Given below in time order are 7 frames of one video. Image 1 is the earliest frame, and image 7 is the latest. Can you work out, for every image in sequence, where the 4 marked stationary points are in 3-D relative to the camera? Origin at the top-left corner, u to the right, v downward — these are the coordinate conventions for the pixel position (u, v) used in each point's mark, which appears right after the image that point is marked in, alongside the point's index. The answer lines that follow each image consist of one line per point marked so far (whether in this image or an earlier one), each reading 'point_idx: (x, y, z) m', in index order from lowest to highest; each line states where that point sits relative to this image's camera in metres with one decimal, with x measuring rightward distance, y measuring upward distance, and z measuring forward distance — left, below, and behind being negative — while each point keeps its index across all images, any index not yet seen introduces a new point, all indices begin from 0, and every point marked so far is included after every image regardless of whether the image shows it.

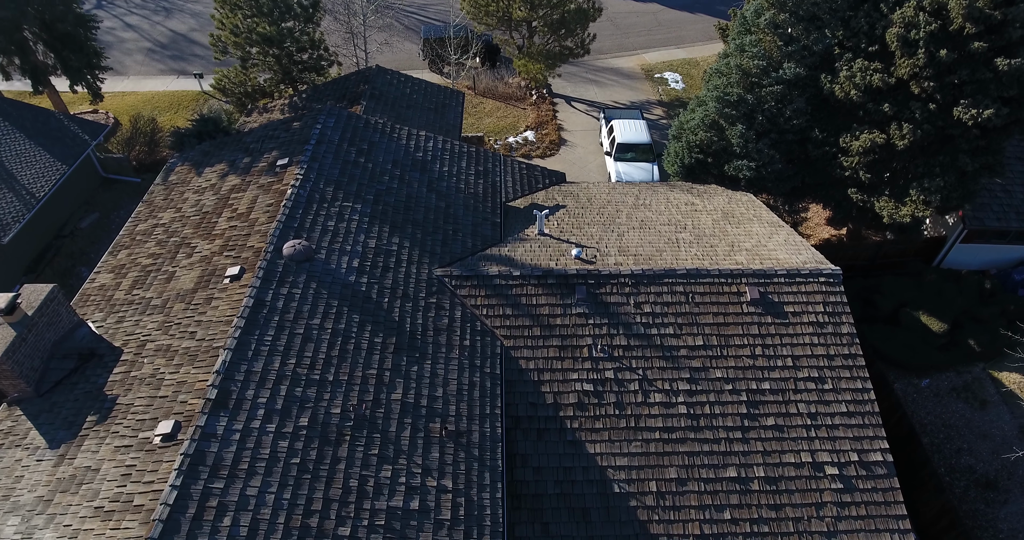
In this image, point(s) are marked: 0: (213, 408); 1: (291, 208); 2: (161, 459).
0: (-4.8, -2.2, +9.4) m
1: (-4.9, +1.4, +13.0) m
2: (-5.3, -2.9, +8.9) m
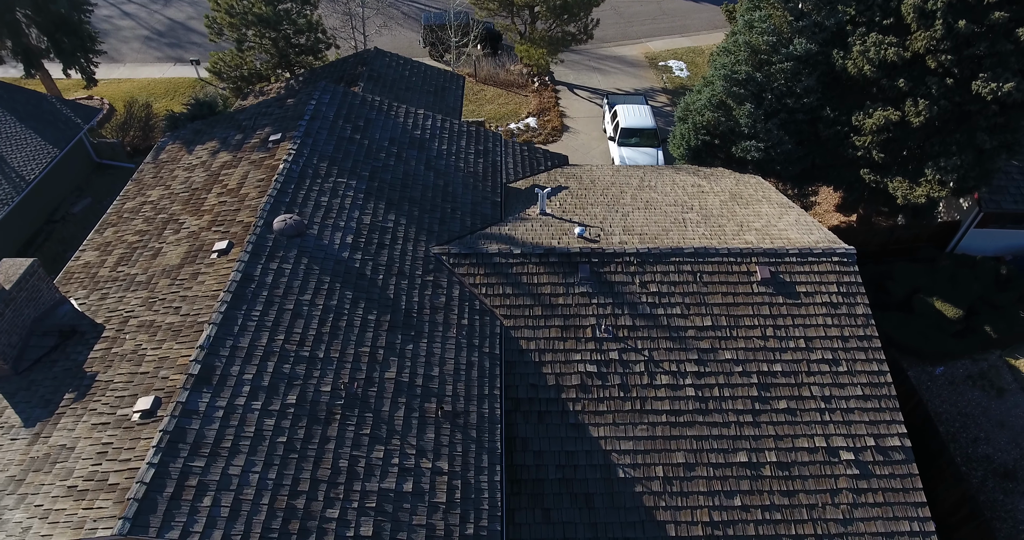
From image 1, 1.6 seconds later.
0: (-4.8, -1.7, +8.9) m
1: (-4.9, +1.9, +12.5) m
2: (-5.3, -2.4, +8.4) m
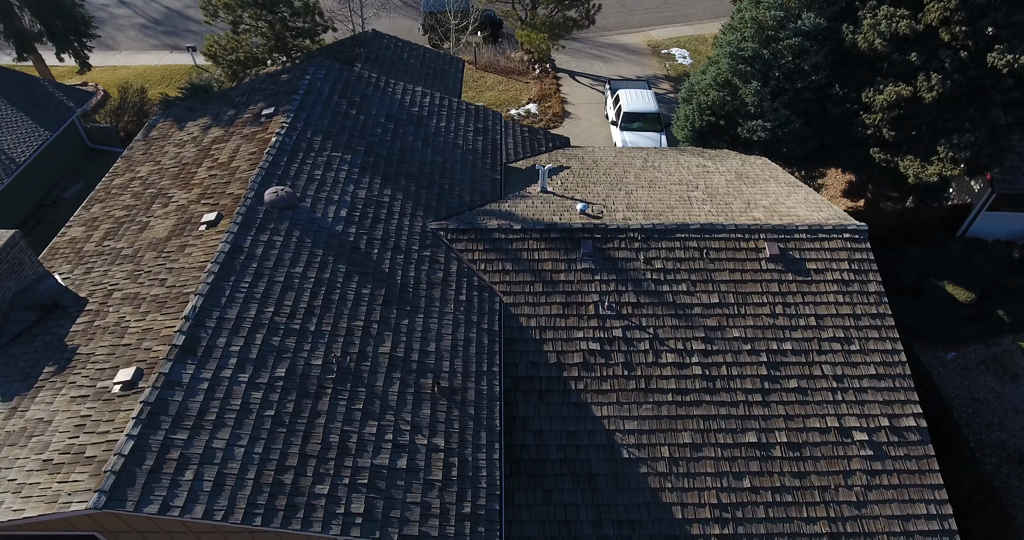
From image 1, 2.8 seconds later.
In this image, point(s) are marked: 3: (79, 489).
0: (-4.8, -1.2, +8.5) m
1: (-4.9, +2.3, +12.1) m
2: (-5.3, -1.9, +8.0) m
3: (-5.3, -2.7, +7.2) m
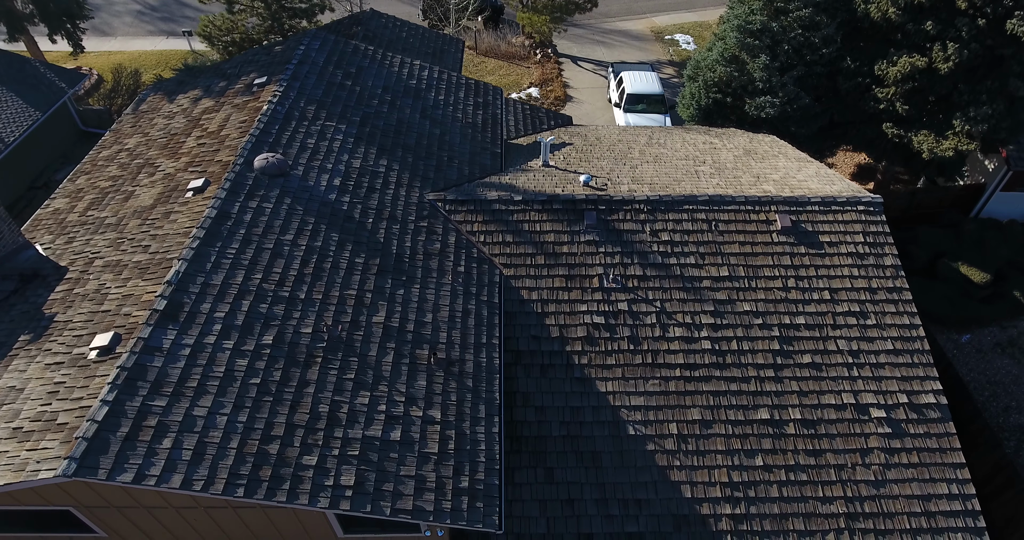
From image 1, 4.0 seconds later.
0: (-4.8, -0.7, +8.0) m
1: (-4.8, +2.9, +11.6) m
2: (-5.3, -1.3, +7.5) m
3: (-5.3, -2.1, +6.7) m
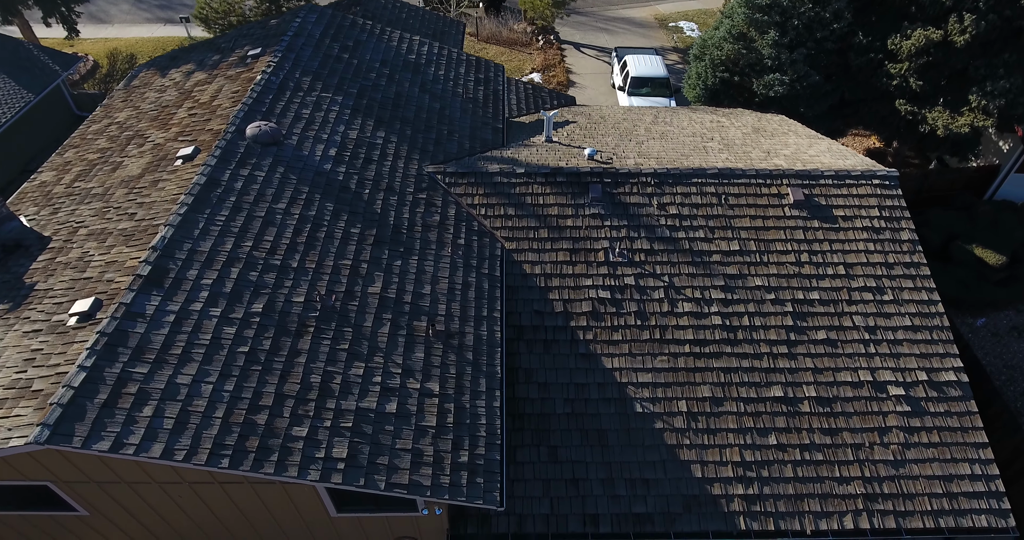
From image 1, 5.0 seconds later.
0: (-4.8, -0.2, +7.6) m
1: (-4.8, +3.4, +11.2) m
2: (-5.3, -0.8, +7.1) m
3: (-5.2, -1.6, +6.3) m
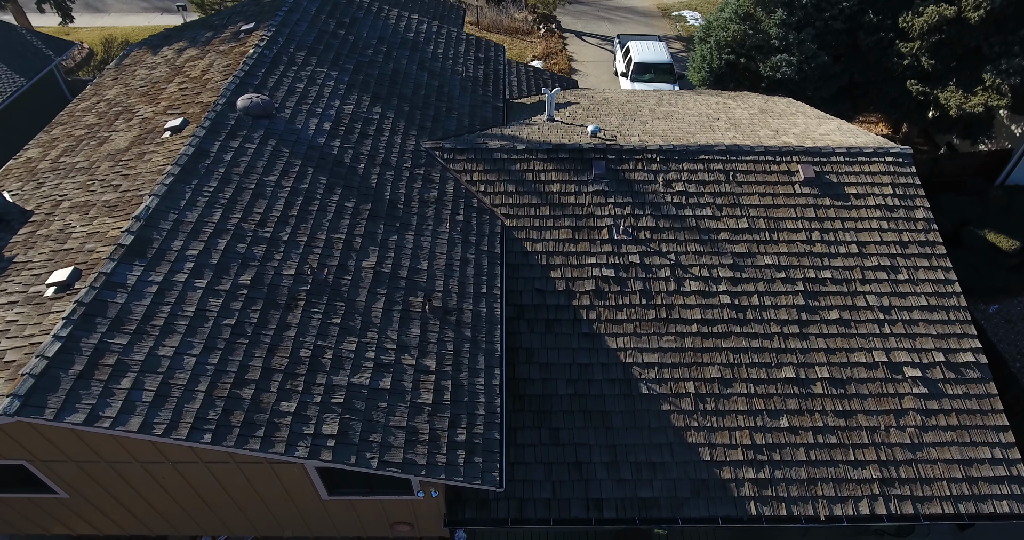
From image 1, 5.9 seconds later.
0: (-4.8, +0.2, +7.3) m
1: (-4.8, +3.7, +10.9) m
2: (-5.3, -0.5, +6.7) m
3: (-5.2, -1.3, +6.0) m
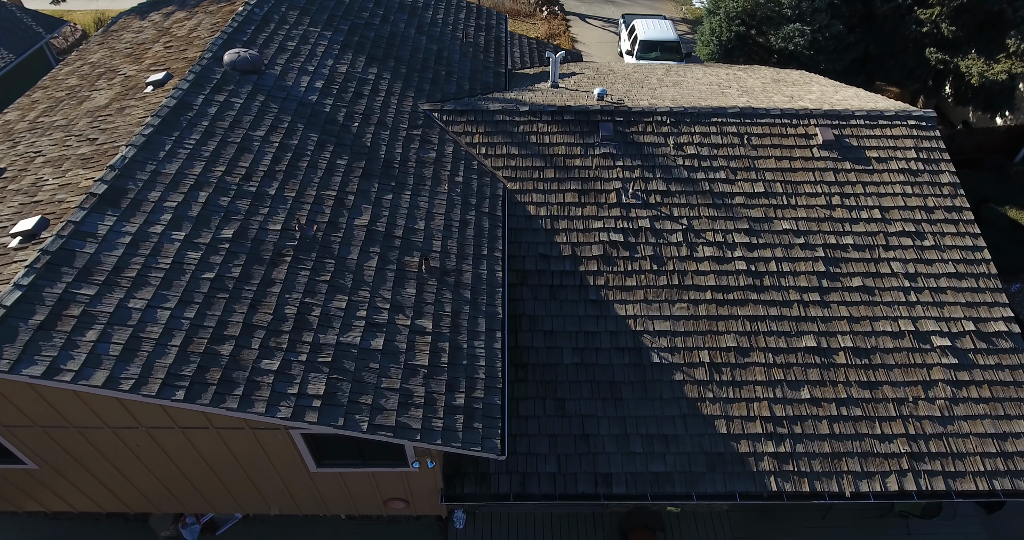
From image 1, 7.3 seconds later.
0: (-4.7, +0.8, +6.7) m
1: (-4.7, +4.3, +10.3) m
2: (-5.3, +0.1, +6.2) m
3: (-5.2, -0.7, +5.4) m
